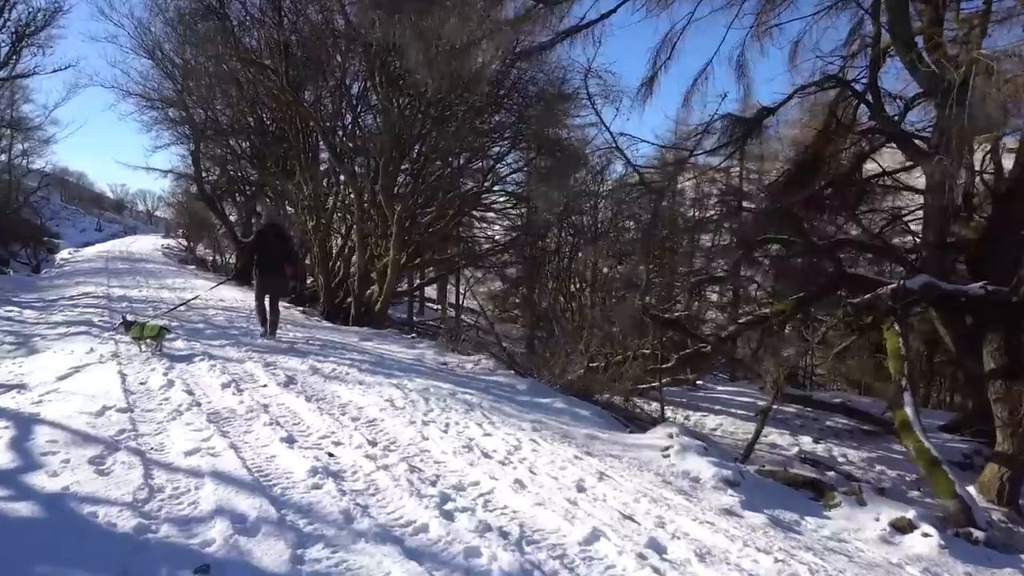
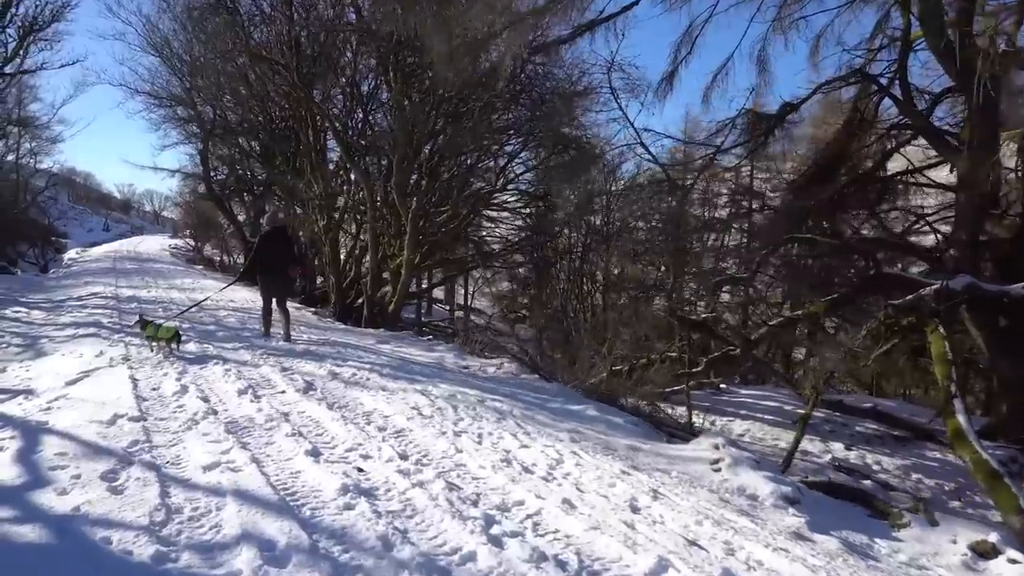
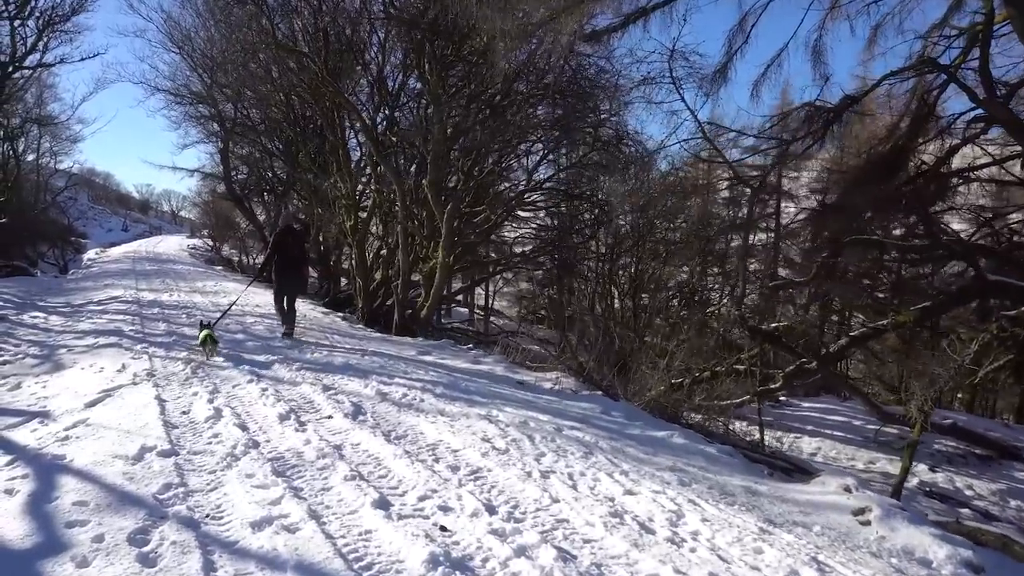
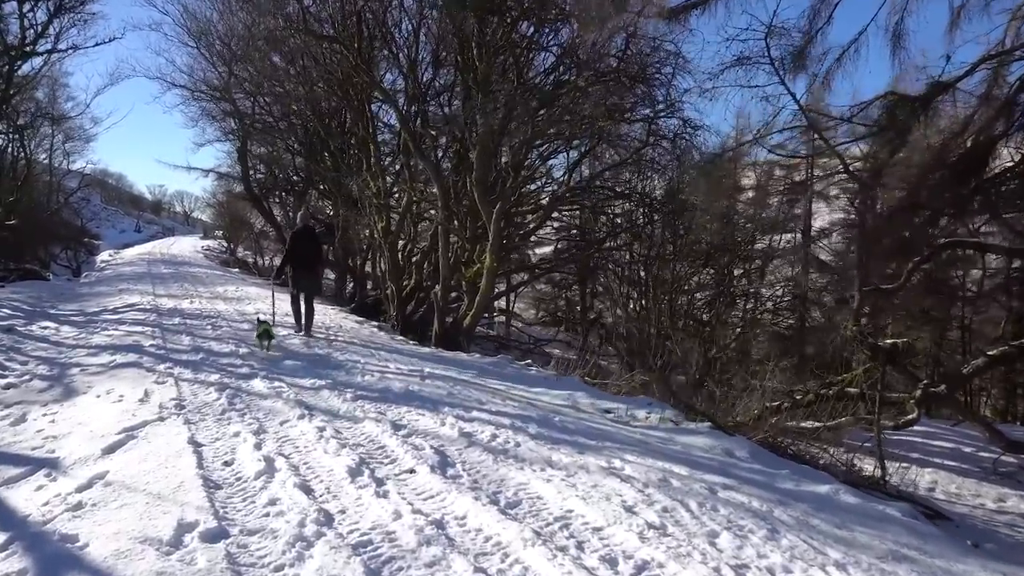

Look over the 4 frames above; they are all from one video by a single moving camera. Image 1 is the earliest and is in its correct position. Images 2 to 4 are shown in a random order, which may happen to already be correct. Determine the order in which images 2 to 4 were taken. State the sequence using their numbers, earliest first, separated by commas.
2, 3, 4
